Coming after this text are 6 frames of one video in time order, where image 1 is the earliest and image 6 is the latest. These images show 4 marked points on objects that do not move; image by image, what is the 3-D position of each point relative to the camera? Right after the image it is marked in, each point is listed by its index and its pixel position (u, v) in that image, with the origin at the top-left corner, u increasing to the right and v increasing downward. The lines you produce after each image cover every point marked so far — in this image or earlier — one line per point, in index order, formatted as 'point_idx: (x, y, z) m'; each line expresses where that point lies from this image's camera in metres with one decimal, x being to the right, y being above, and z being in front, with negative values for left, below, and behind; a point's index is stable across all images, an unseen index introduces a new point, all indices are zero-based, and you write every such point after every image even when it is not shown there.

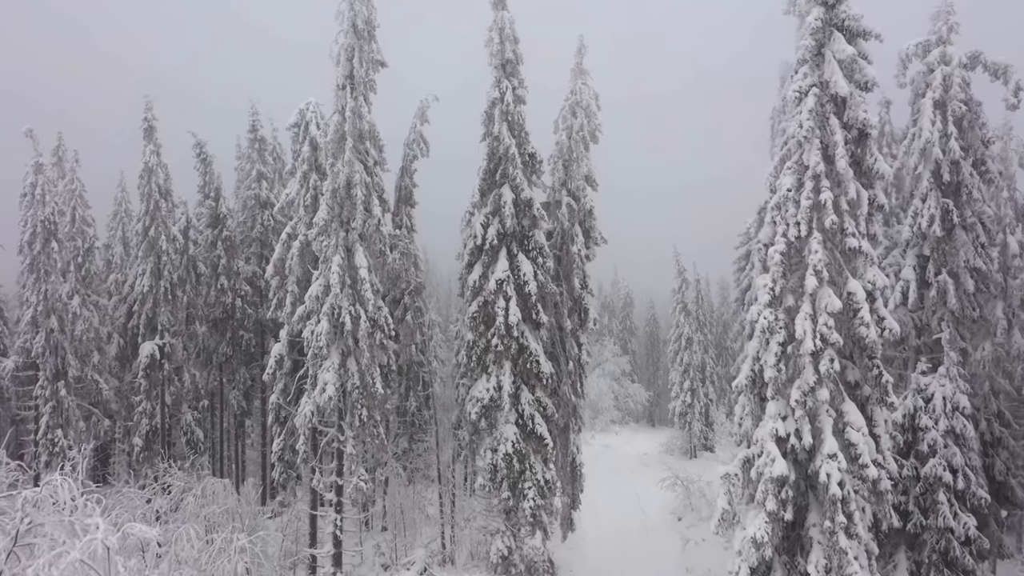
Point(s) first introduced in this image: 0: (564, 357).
0: (+1.0, -1.4, +18.0) m
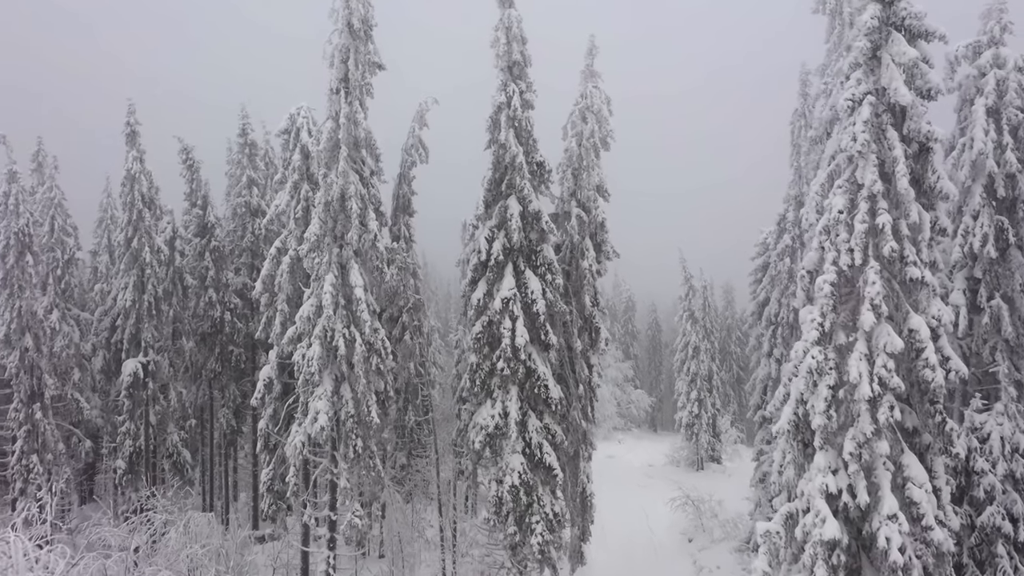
0: (+1.1, -1.7, +16.9) m
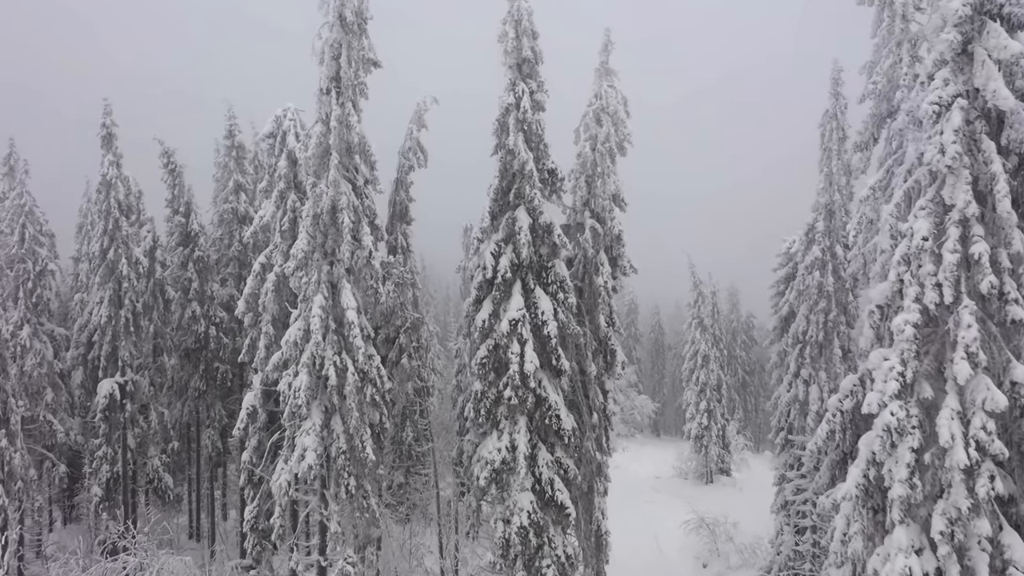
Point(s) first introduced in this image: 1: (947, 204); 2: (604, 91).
0: (+1.3, -2.0, +15.4) m
1: (+3.5, +0.7, +7.3) m
2: (+1.6, +3.3, +15.5) m
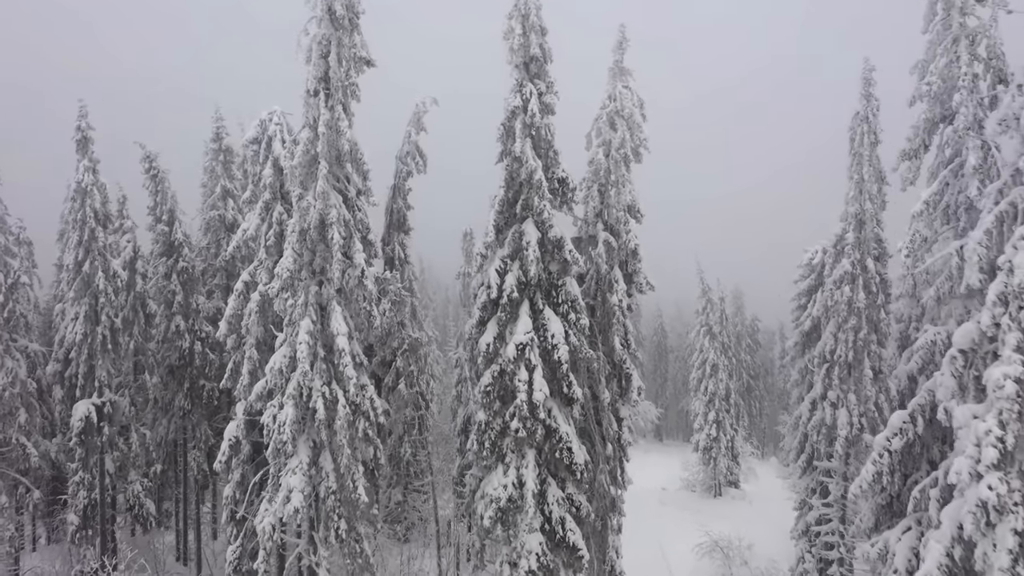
0: (+1.4, -2.3, +14.1) m
1: (+3.6, +0.4, +6.1) m
2: (+1.7, +3.0, +14.3) m
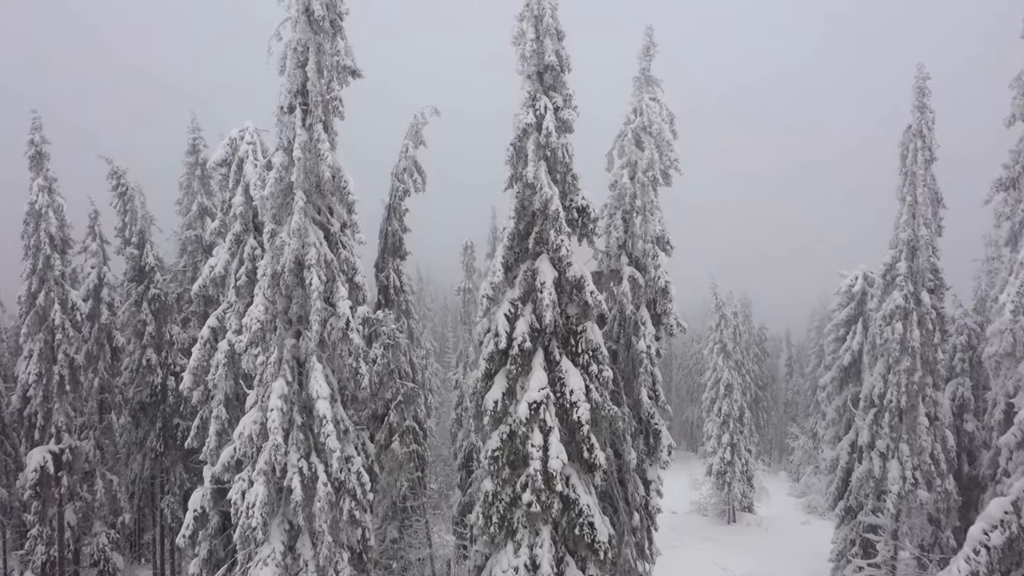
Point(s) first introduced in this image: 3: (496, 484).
0: (+1.5, -2.9, +12.2) m
1: (+3.7, -0.2, +4.2) m
2: (+1.8, +2.5, +12.4) m
3: (-0.2, -2.4, +11.2) m
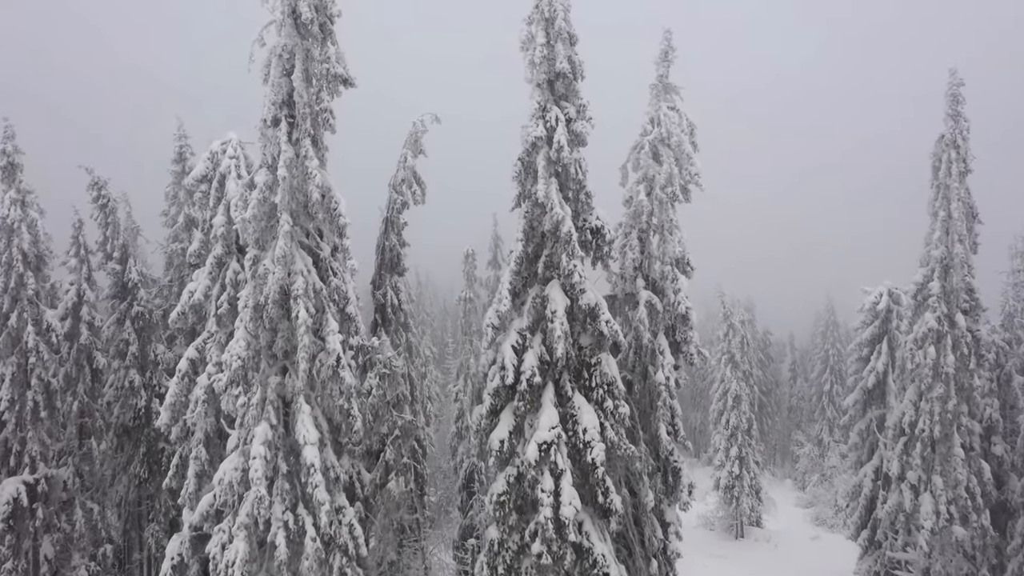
0: (+1.6, -3.2, +11.3) m
1: (+3.8, -0.5, +3.2) m
2: (+1.9, +2.2, +11.4) m
3: (-0.1, -2.7, +10.2) m
